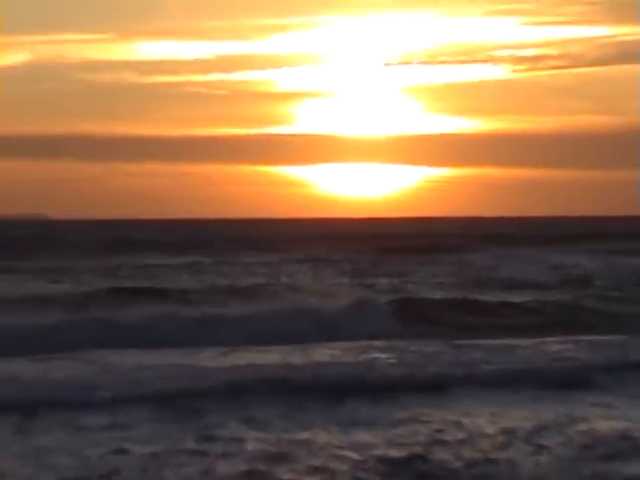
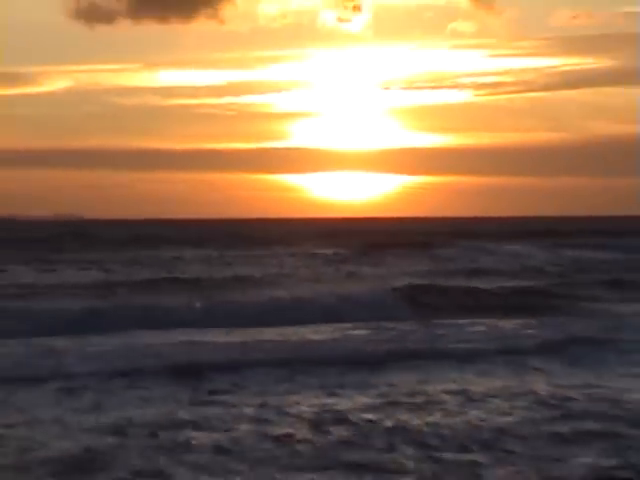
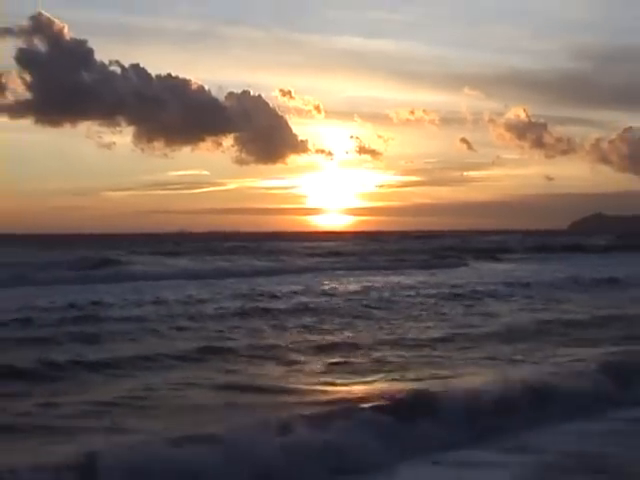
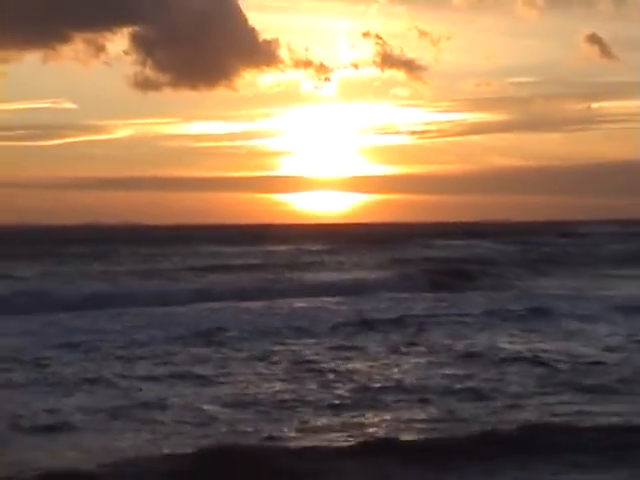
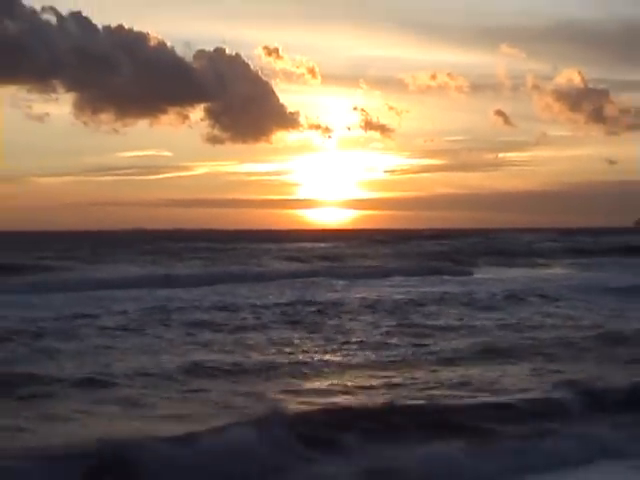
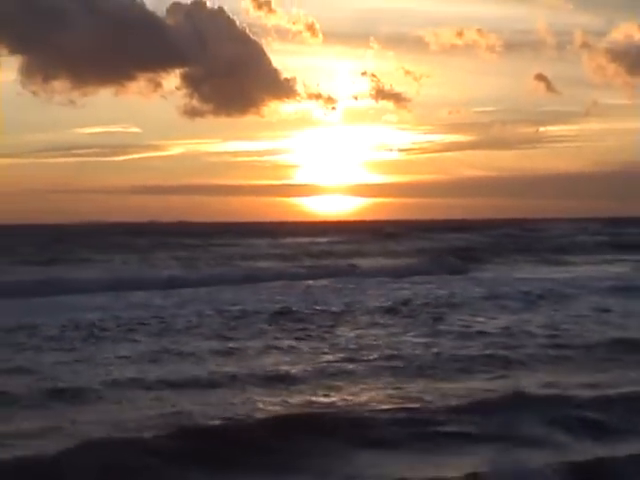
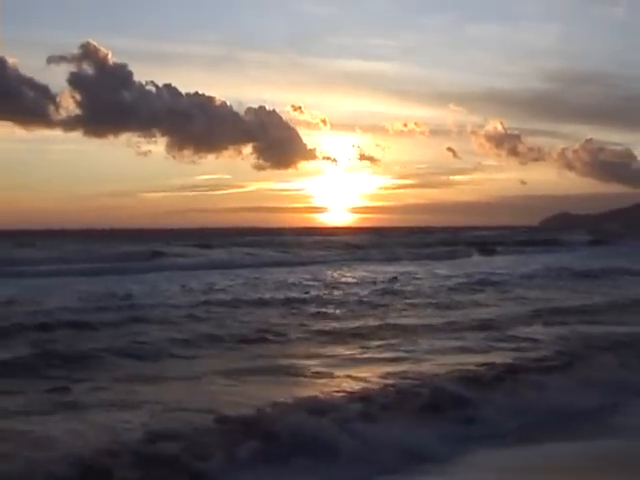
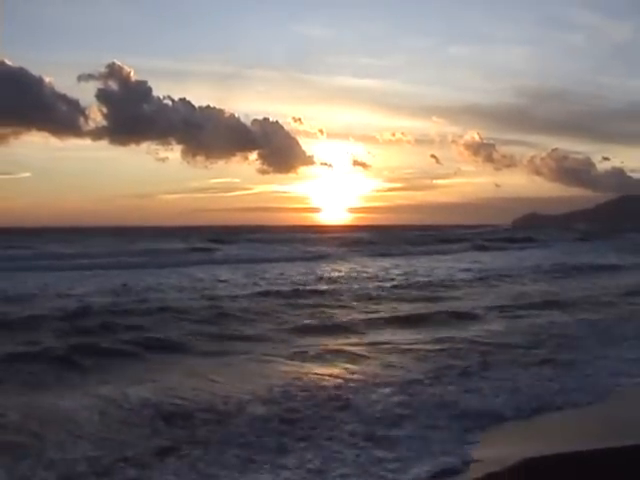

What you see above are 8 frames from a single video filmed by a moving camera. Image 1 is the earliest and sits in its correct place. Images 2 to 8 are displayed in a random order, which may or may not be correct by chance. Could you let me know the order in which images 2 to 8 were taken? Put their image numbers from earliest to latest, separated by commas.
2, 4, 6, 5, 3, 7, 8
